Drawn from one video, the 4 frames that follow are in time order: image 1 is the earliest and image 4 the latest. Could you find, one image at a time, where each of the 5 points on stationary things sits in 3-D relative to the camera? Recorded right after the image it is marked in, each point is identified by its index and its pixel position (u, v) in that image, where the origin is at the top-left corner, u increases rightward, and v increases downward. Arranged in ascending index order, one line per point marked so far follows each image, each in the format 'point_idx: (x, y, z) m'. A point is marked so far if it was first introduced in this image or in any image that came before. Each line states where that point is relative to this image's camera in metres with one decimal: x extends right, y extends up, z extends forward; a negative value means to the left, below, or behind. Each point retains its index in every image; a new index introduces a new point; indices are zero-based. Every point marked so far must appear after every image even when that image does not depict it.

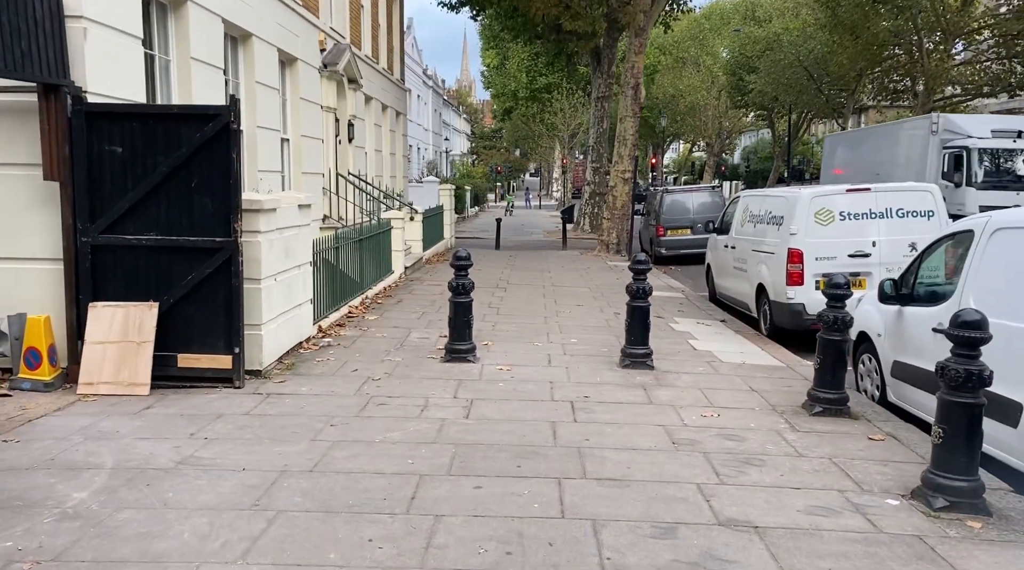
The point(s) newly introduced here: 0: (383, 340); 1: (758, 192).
0: (-1.3, -0.6, +9.2) m
1: (+3.2, +1.2, +11.6) m
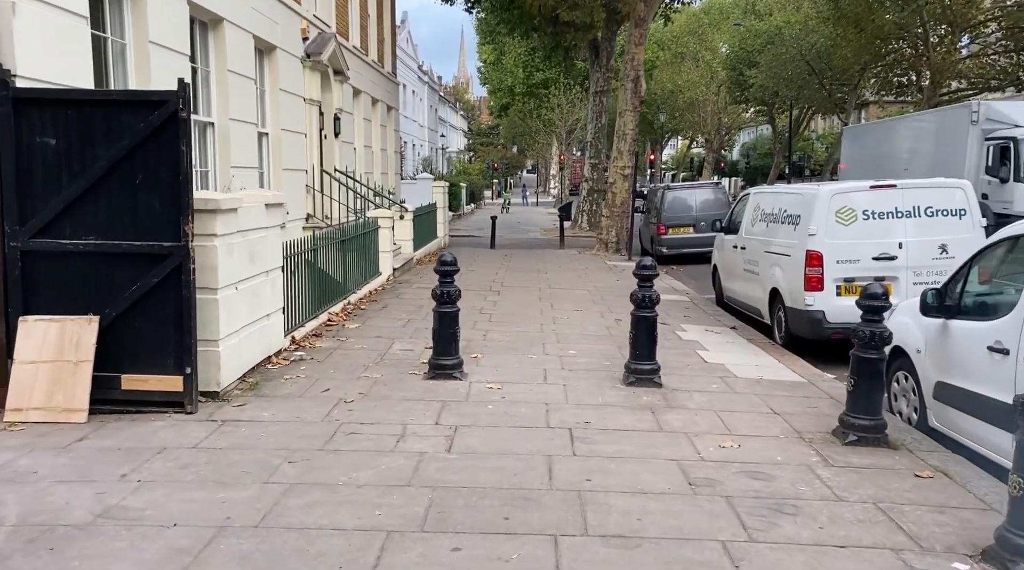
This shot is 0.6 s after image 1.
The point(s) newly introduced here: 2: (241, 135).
0: (-1.4, -0.6, +8.4) m
1: (+3.1, +1.2, +10.7) m
2: (-3.4, +1.9, +11.2) m
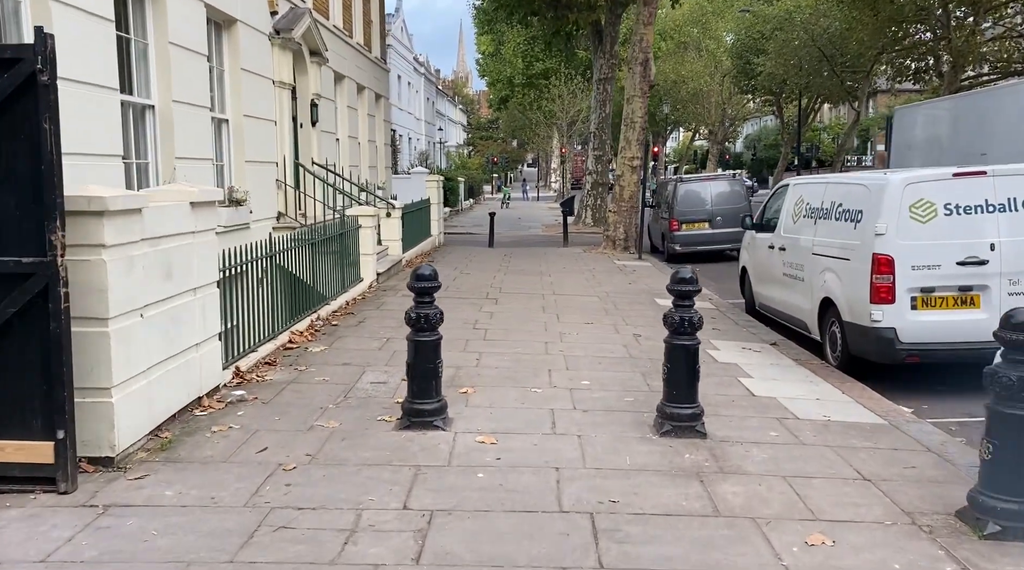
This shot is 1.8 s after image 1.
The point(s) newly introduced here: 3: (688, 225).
0: (-1.4, -0.8, +6.7) m
1: (+3.1, +1.1, +9.0) m
2: (-3.4, +1.7, +9.5) m
3: (+3.8, +1.3, +19.4) m
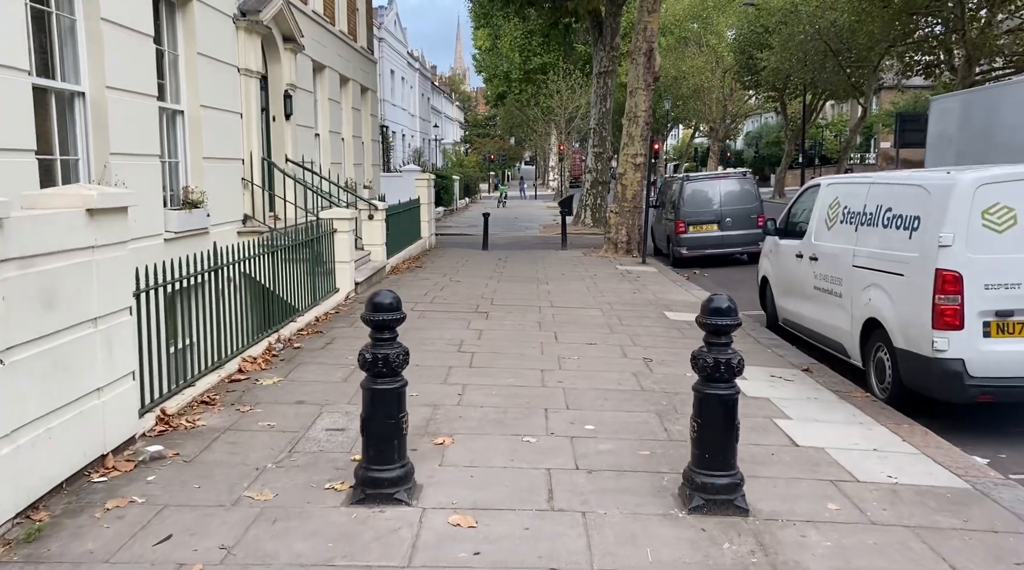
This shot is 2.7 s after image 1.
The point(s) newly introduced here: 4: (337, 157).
0: (-1.5, -0.9, +5.4) m
1: (+3.0, +0.9, +7.8) m
2: (-3.5, +1.6, +8.2) m
3: (+3.7, +1.2, +18.1) m
4: (-3.4, +2.5, +17.1) m
